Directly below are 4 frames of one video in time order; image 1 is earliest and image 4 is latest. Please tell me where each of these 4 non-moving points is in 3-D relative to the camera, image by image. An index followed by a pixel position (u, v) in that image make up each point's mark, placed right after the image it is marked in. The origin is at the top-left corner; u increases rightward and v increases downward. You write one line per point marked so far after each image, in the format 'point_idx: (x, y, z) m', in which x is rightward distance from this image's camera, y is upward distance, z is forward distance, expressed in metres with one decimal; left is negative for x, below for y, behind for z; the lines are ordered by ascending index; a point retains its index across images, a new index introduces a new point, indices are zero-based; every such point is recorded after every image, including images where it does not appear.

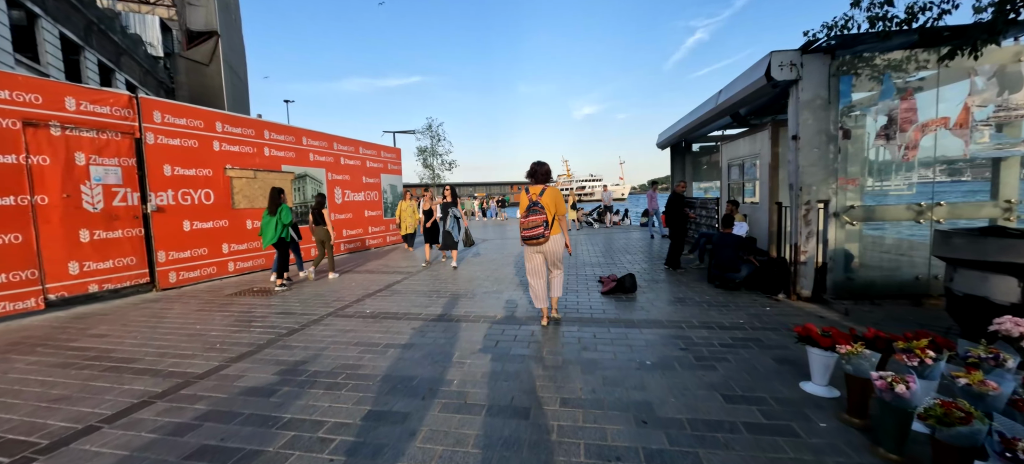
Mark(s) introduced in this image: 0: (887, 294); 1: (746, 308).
0: (+5.2, -0.9, +5.0) m
1: (+3.2, -1.0, +4.9) m
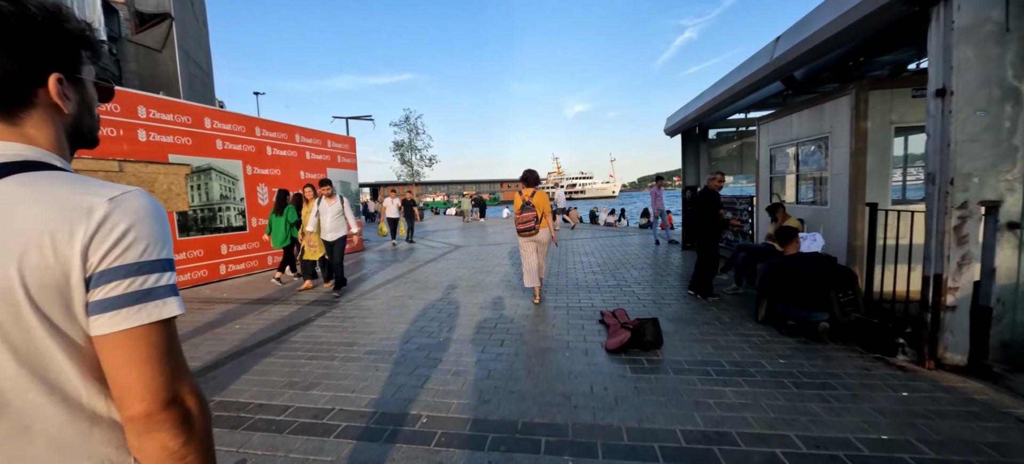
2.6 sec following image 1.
0: (+4.7, -1.0, +2.9) m
1: (+2.7, -1.2, +2.8) m
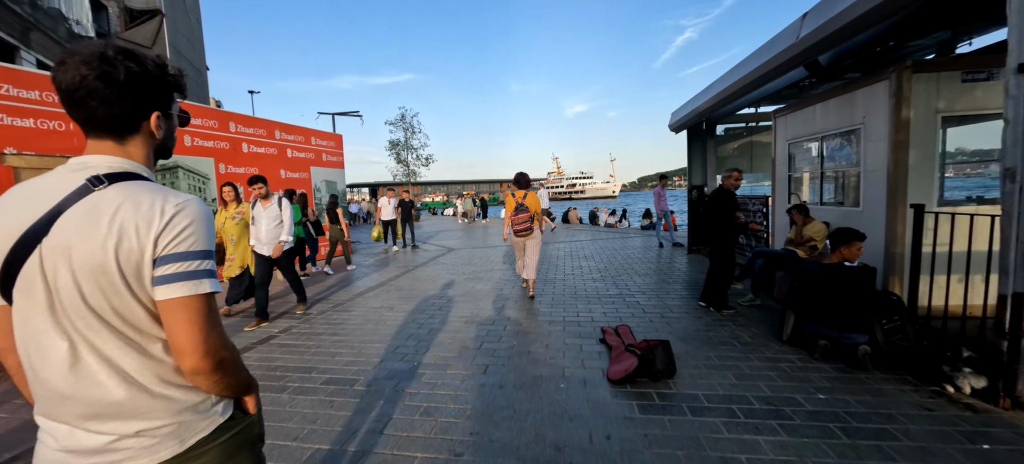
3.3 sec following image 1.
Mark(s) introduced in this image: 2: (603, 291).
0: (+4.6, -1.1, +2.3) m
1: (+2.6, -1.3, +2.2) m
2: (+1.5, -1.0, +5.9) m
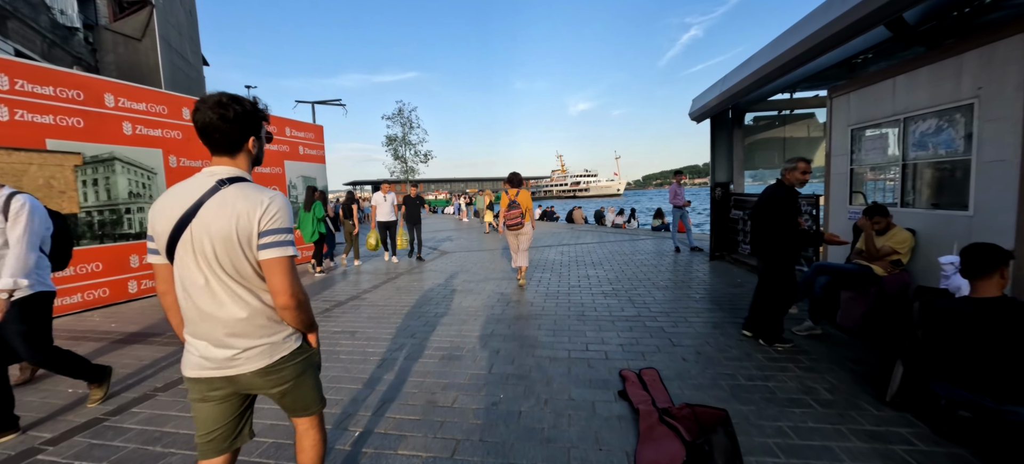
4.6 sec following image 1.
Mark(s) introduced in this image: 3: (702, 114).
0: (+4.5, -1.2, +1.2) m
1: (+2.5, -1.4, +1.1) m
2: (+1.4, -1.1, +4.8) m
3: (+4.2, +2.6, +7.9) m
